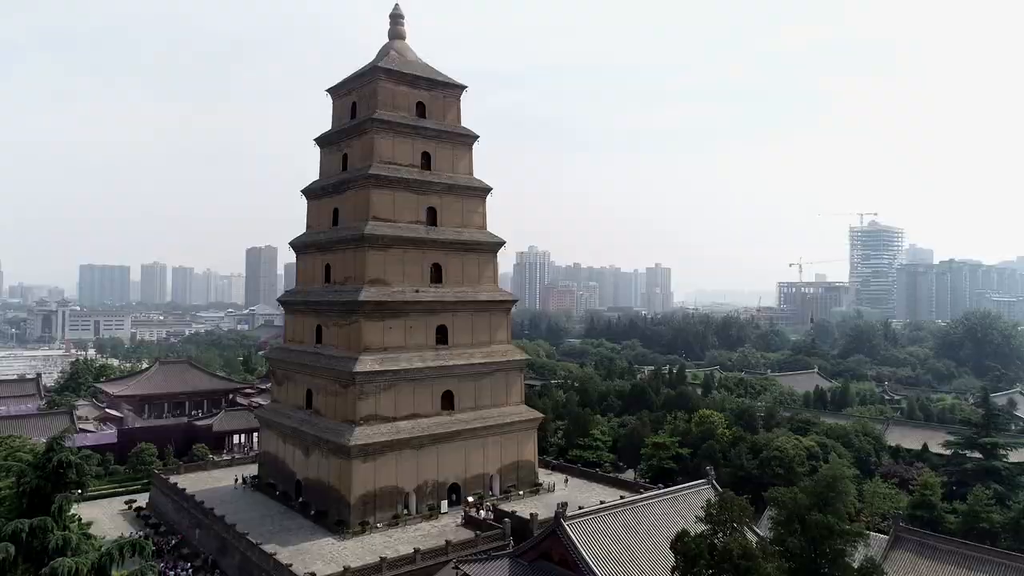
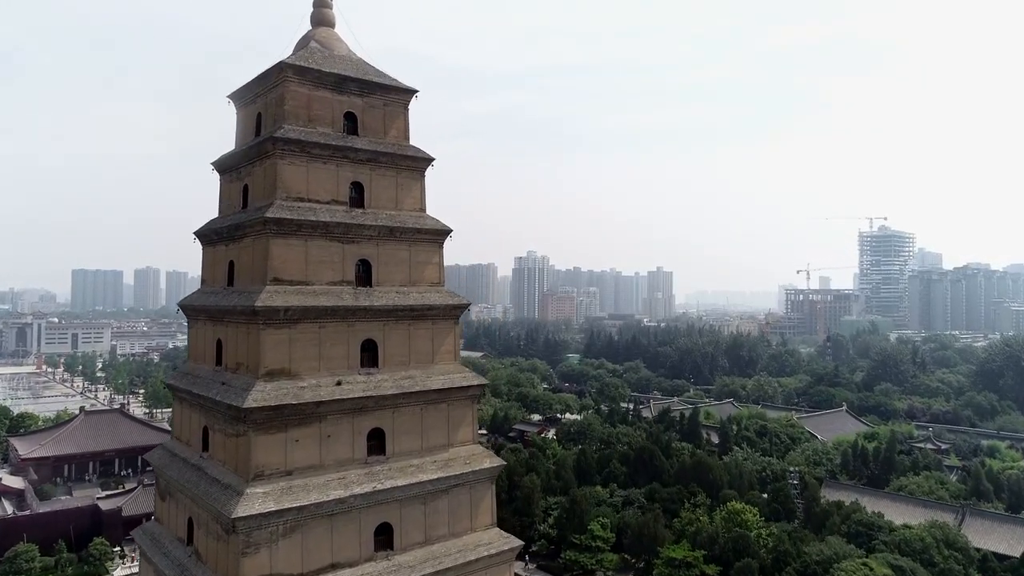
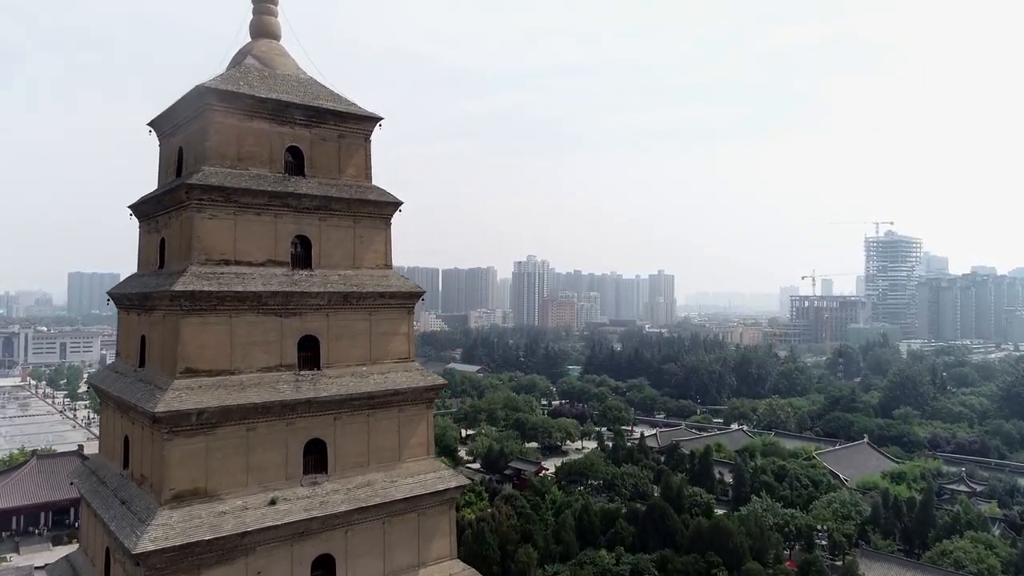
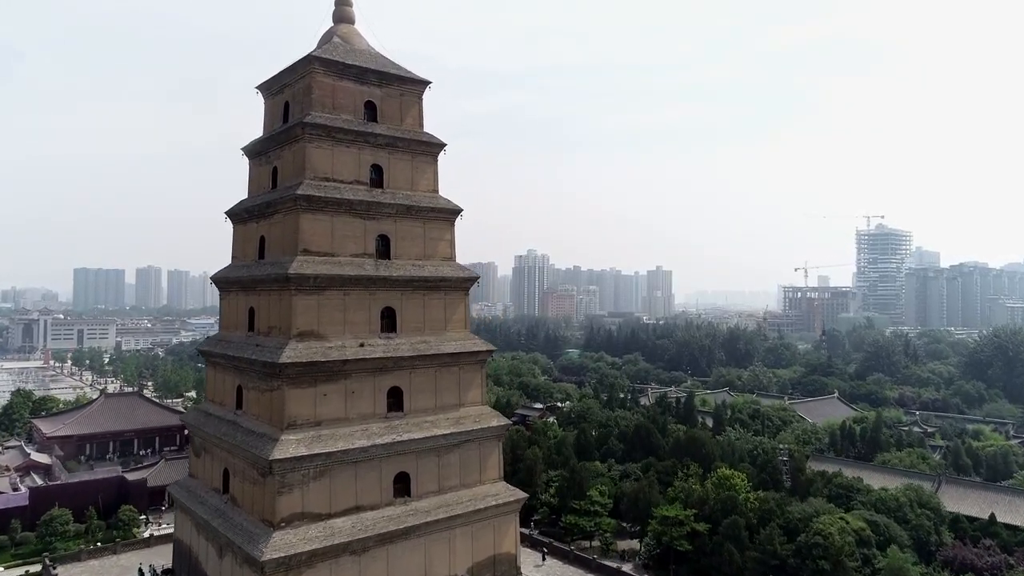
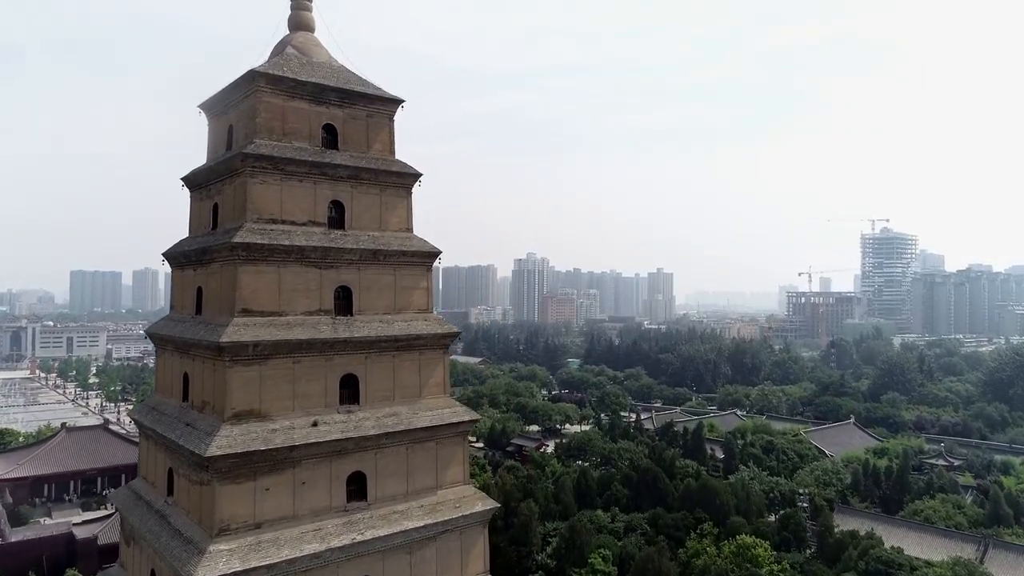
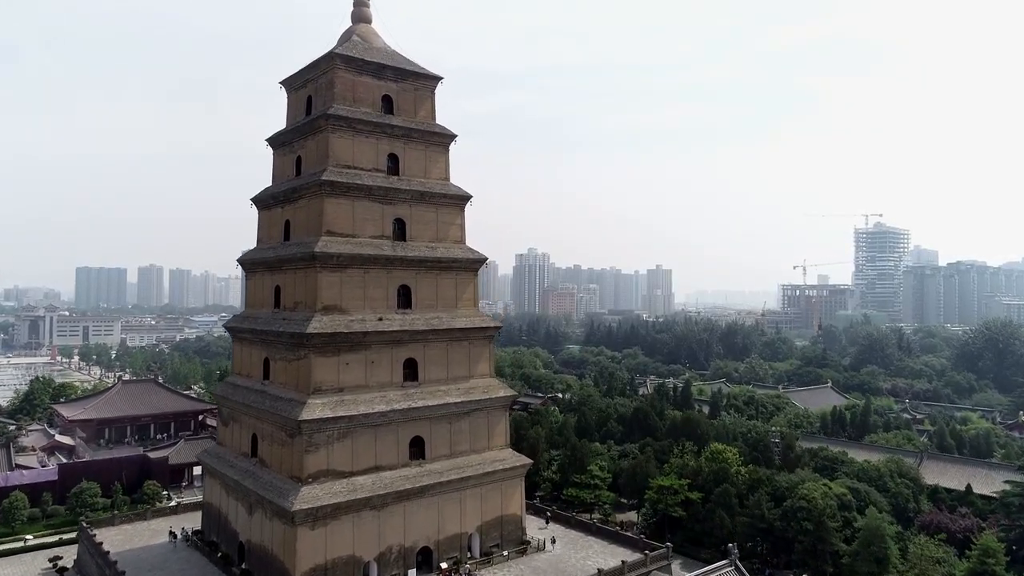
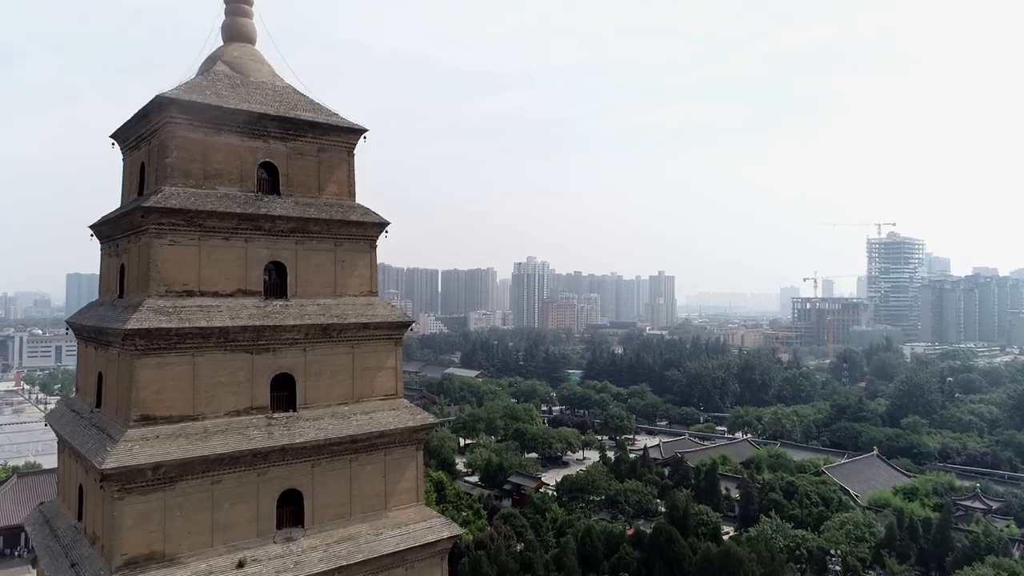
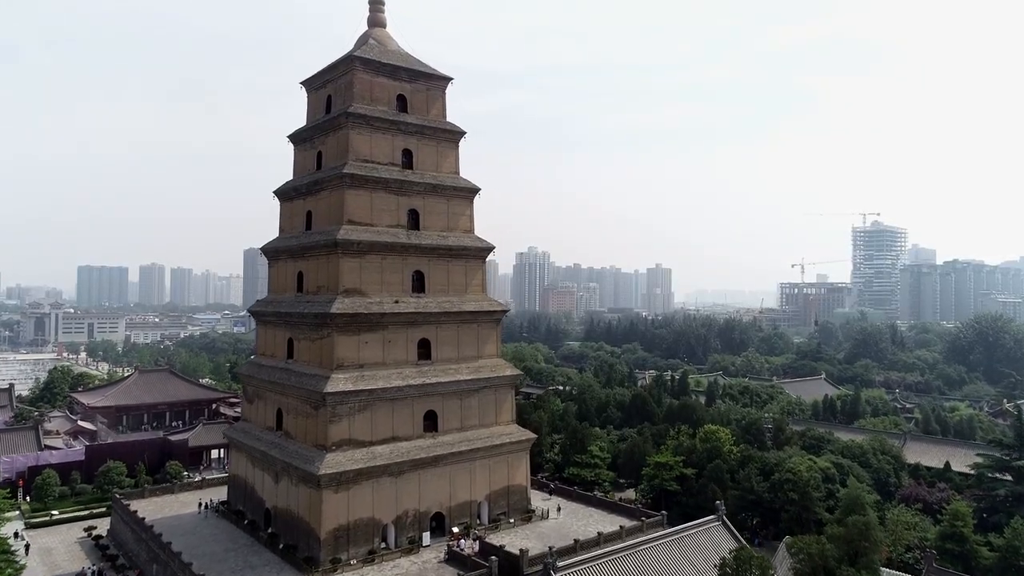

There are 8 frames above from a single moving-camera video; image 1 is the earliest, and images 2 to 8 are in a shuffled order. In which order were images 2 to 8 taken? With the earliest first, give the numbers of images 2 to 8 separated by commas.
8, 6, 4, 2, 5, 3, 7
